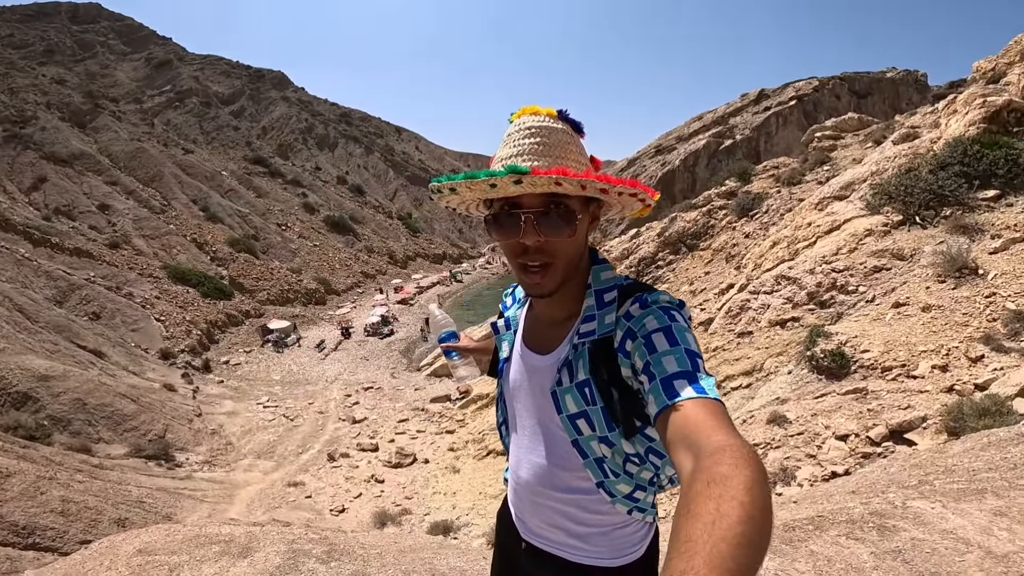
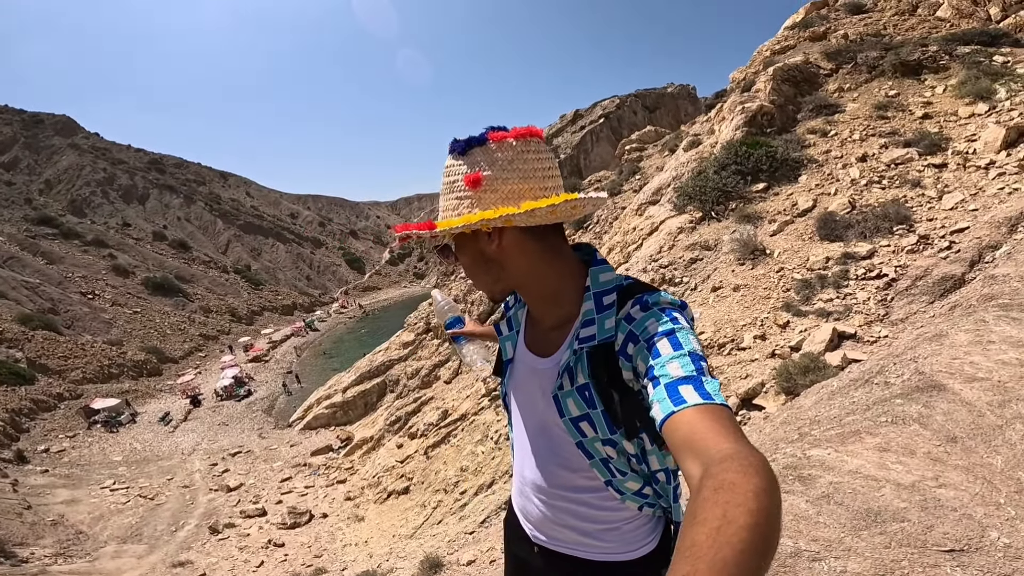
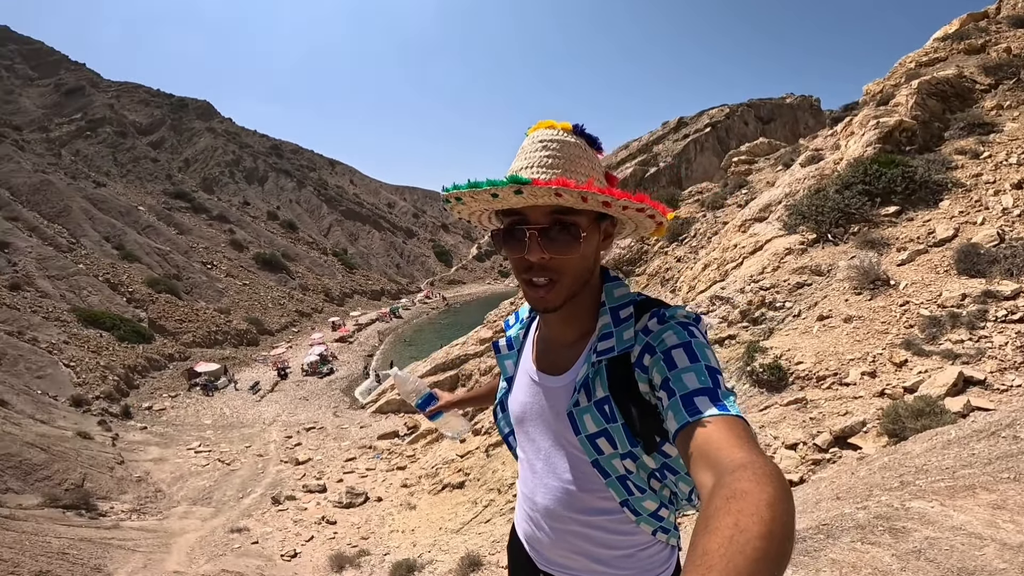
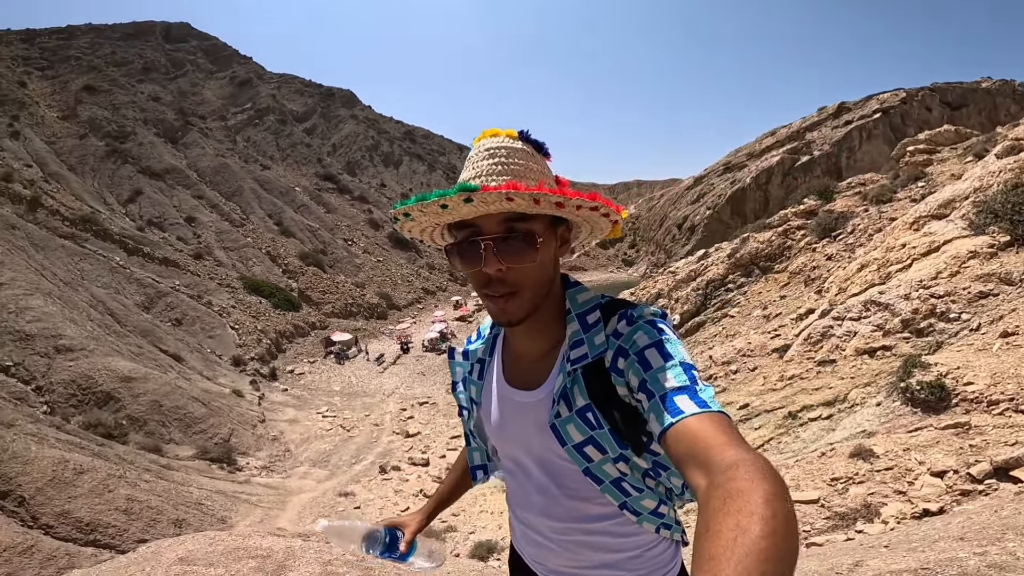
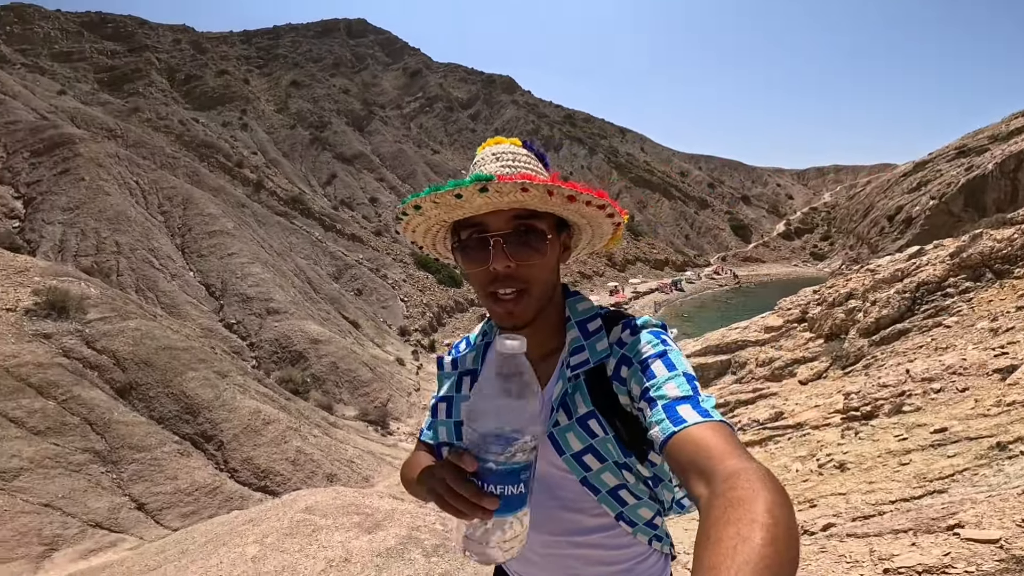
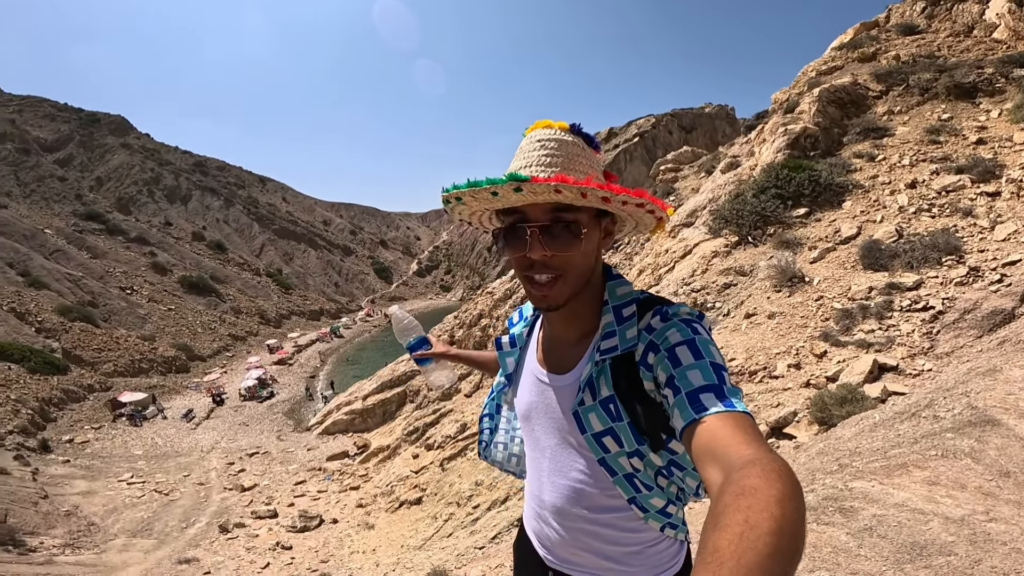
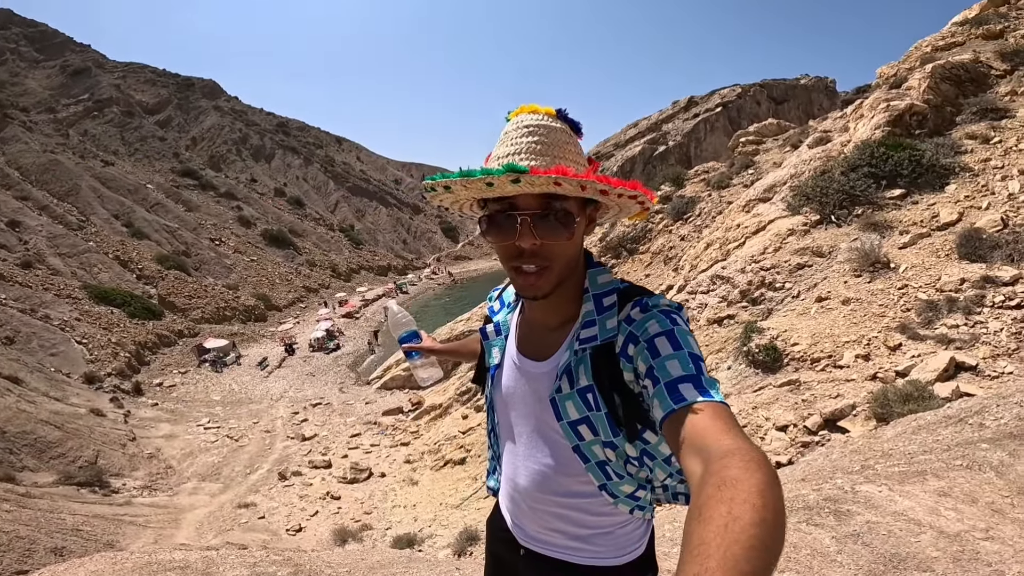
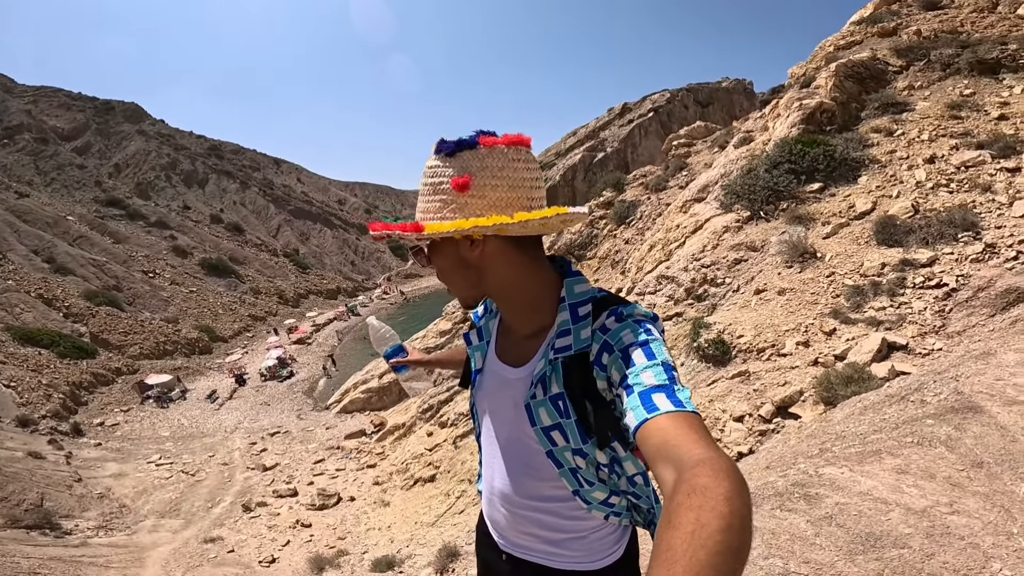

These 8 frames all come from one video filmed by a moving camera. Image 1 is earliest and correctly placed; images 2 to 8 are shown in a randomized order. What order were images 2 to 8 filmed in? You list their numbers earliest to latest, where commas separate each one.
7, 8, 2, 6, 3, 4, 5
